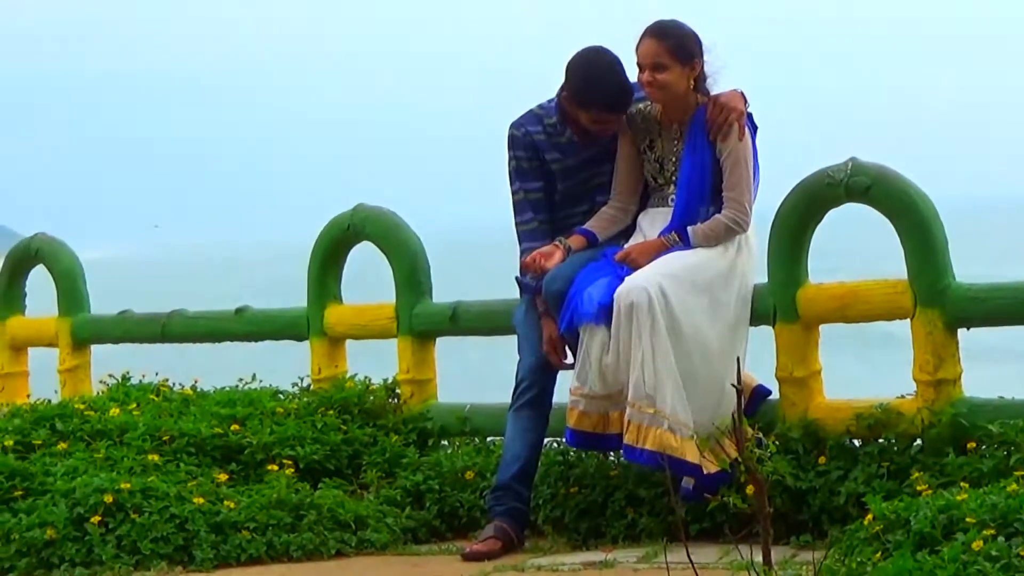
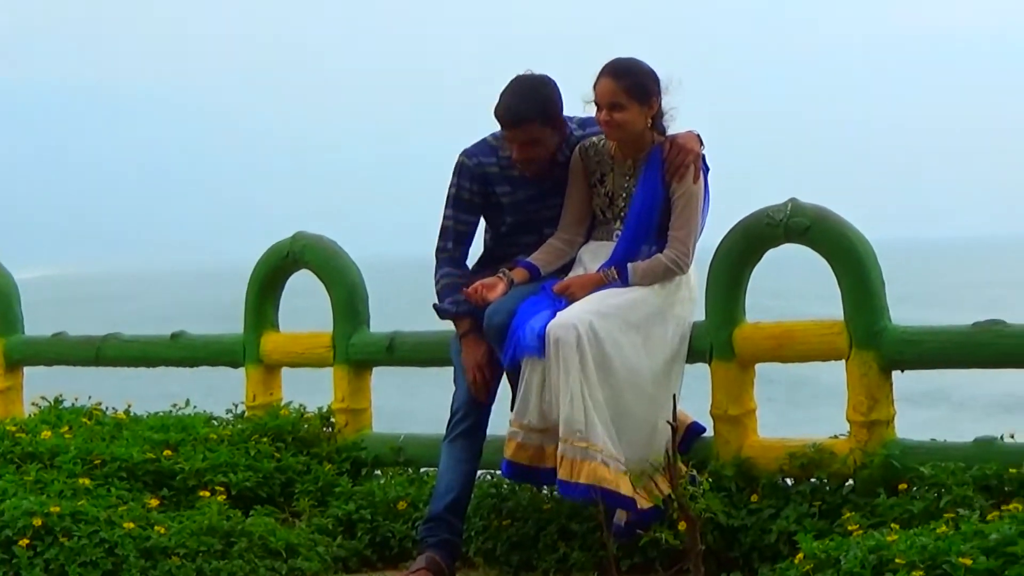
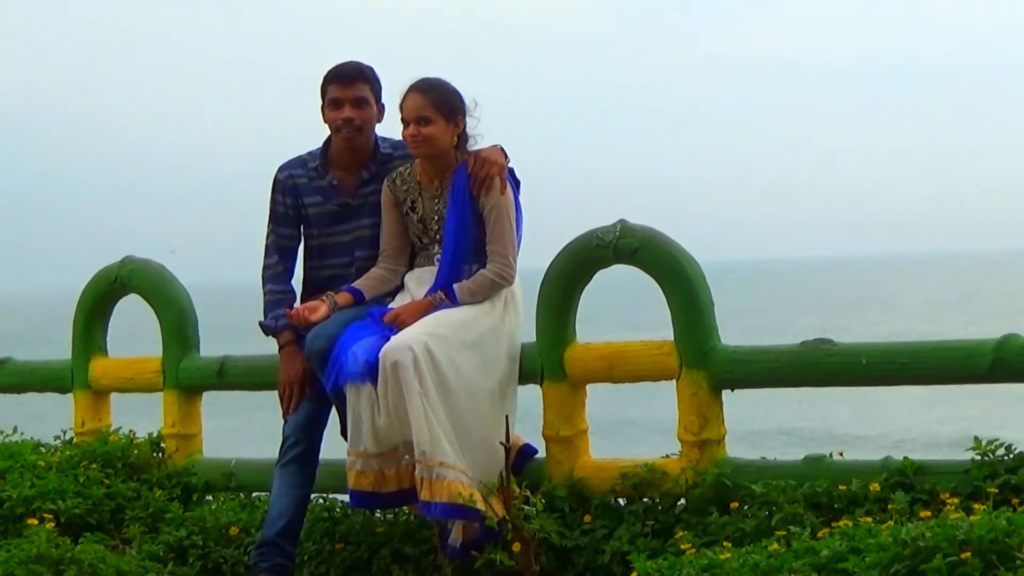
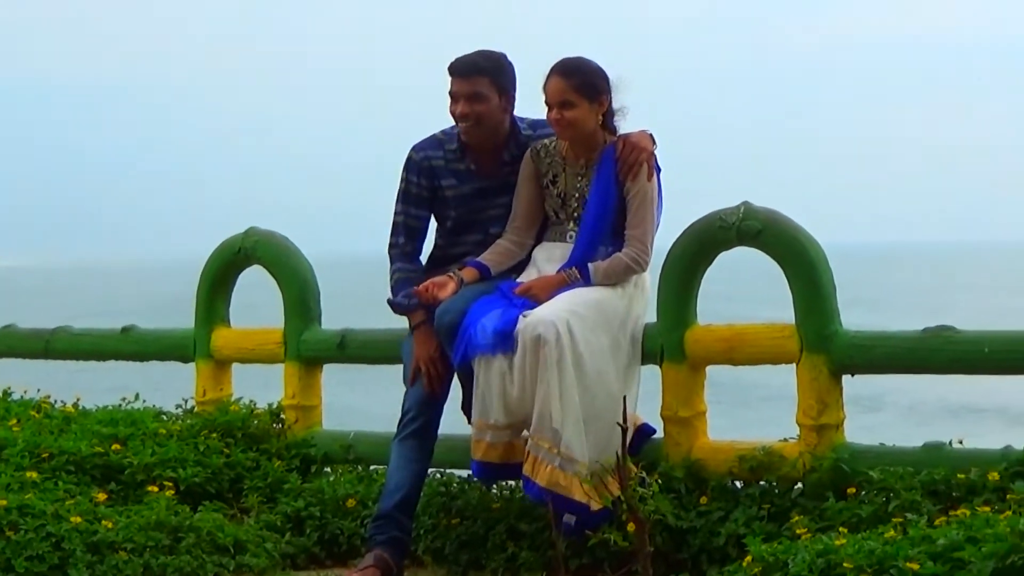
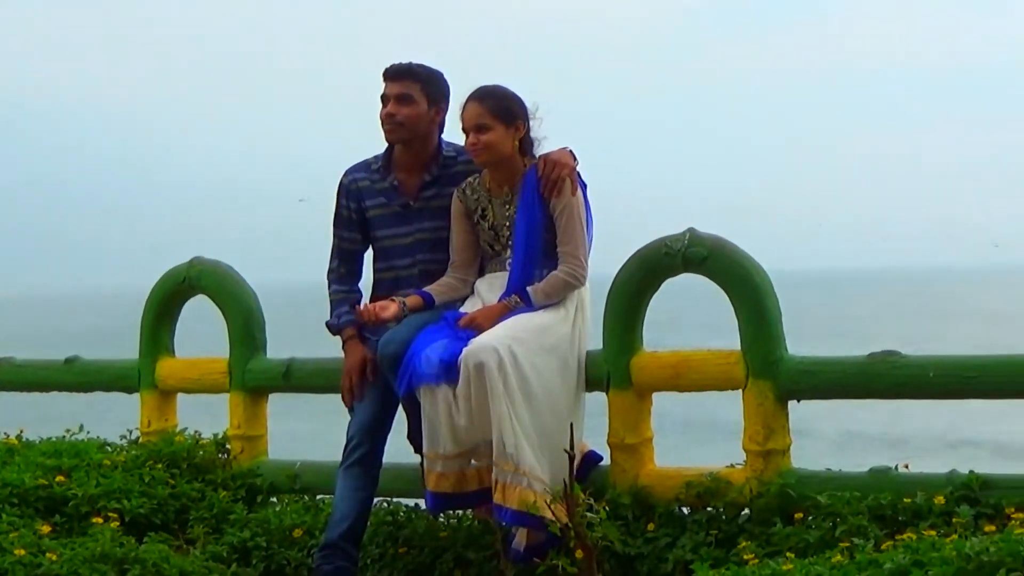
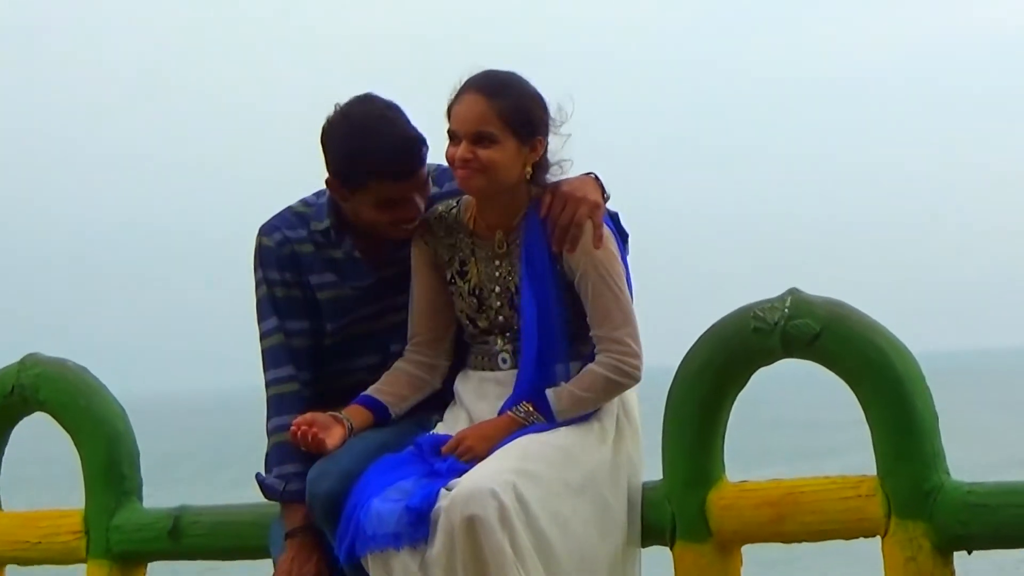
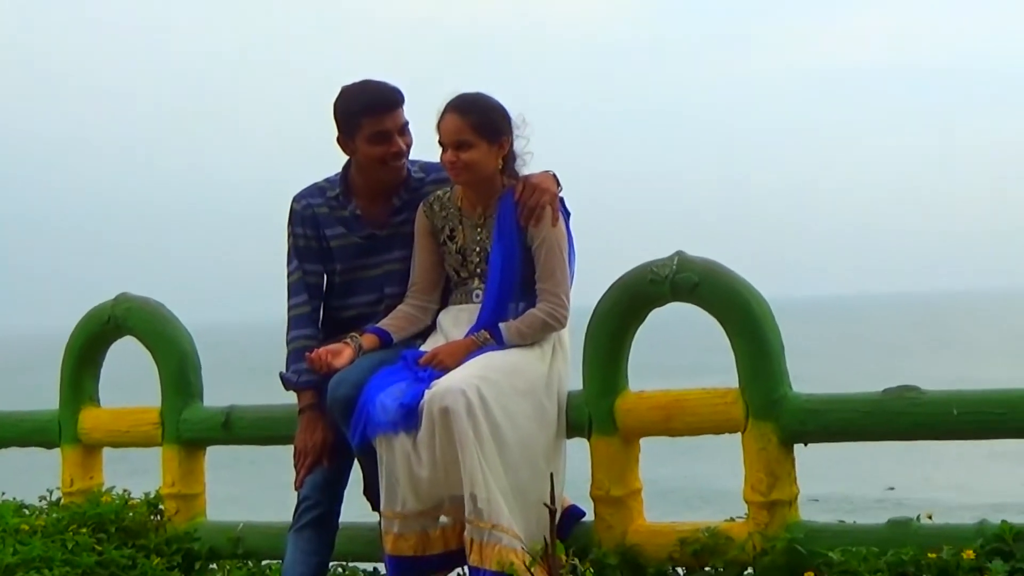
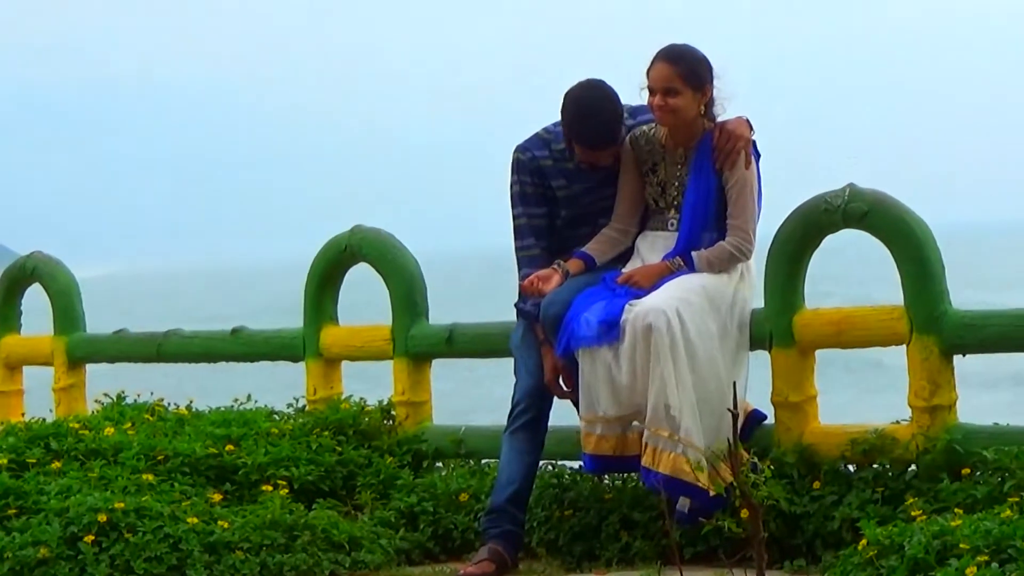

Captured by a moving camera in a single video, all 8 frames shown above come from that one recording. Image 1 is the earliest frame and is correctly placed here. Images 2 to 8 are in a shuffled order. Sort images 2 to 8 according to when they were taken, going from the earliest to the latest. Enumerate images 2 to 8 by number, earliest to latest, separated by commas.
8, 2, 4, 5, 3, 7, 6
